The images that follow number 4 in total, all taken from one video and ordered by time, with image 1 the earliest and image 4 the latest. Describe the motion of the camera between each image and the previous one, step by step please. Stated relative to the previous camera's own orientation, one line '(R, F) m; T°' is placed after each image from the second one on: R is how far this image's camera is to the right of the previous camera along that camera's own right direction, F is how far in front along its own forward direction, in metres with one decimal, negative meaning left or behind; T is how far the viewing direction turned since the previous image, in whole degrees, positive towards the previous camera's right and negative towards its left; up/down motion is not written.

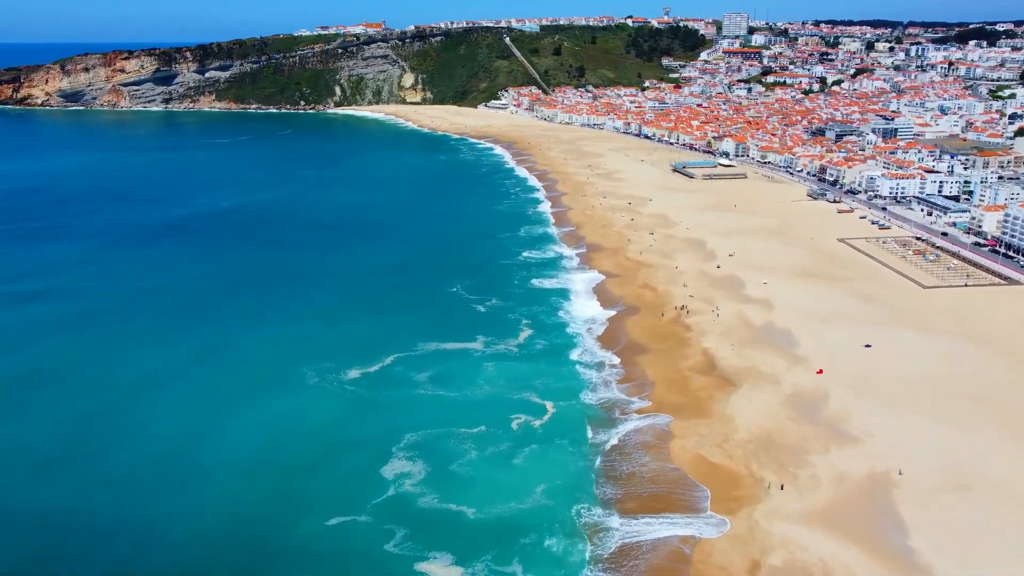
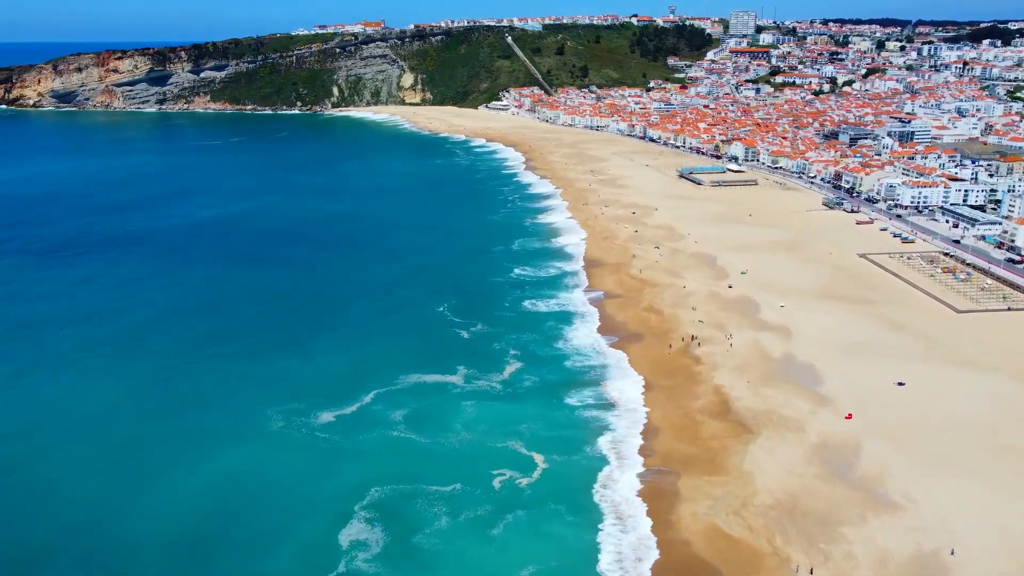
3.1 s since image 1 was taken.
(+0.7, +3.8) m; 0°
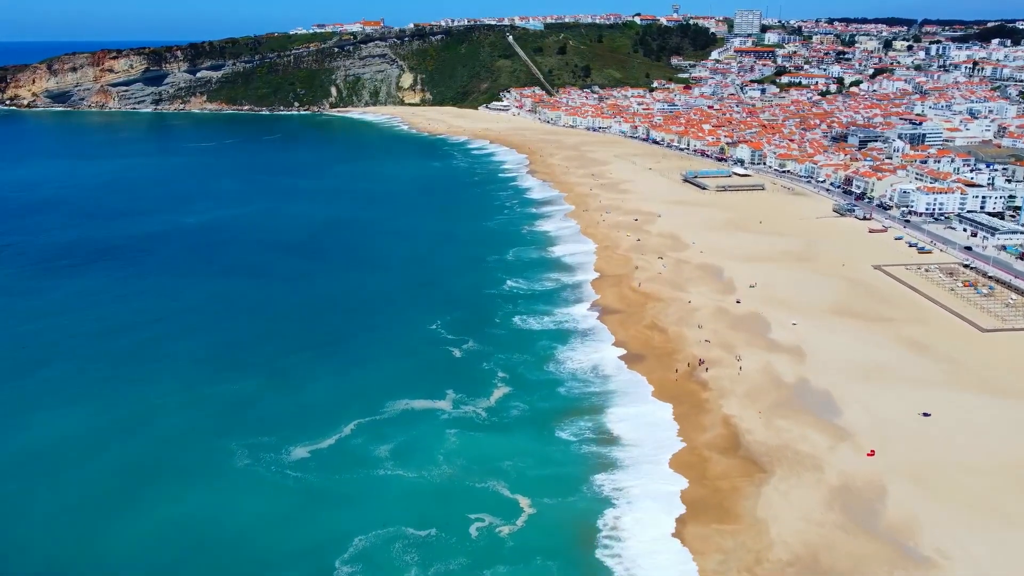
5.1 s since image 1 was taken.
(+0.5, +2.5) m; 0°
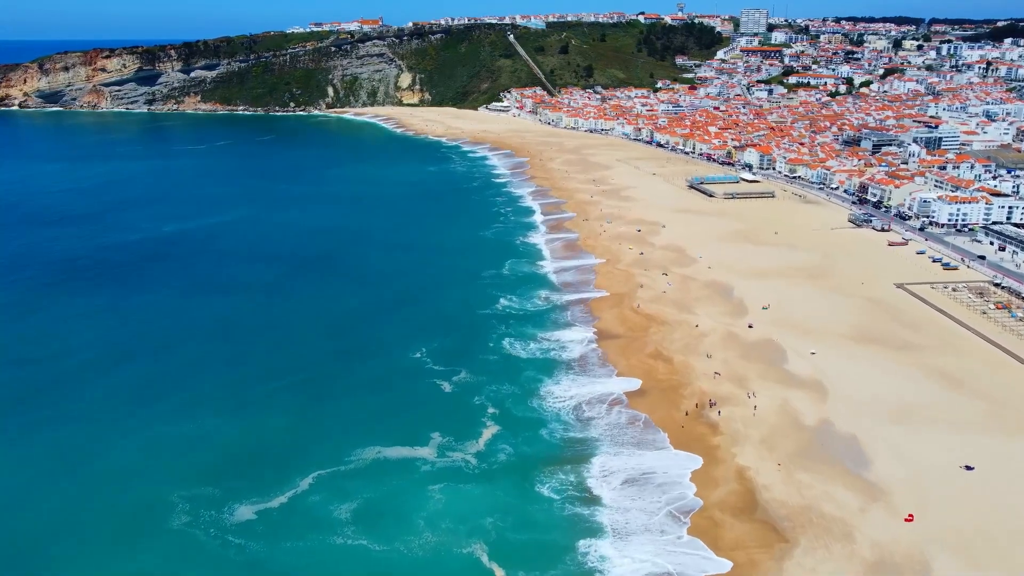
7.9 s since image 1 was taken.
(+0.7, +3.5) m; 0°
